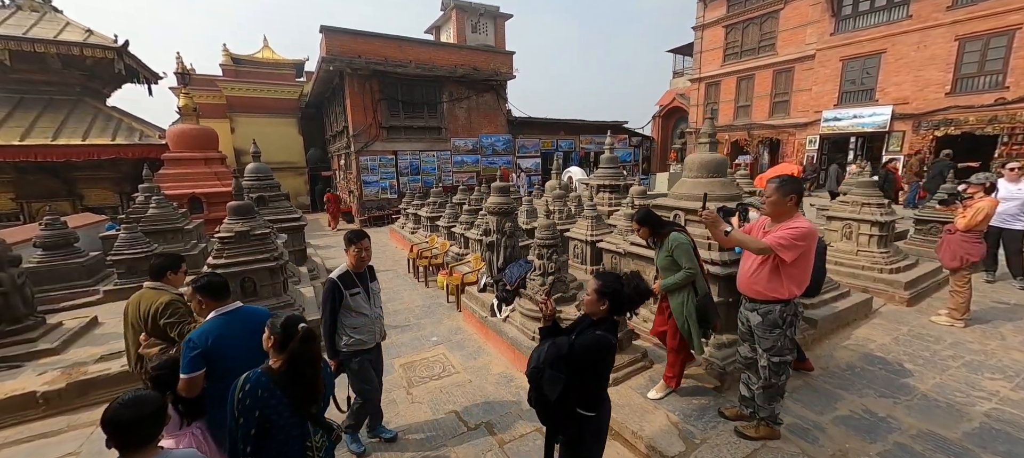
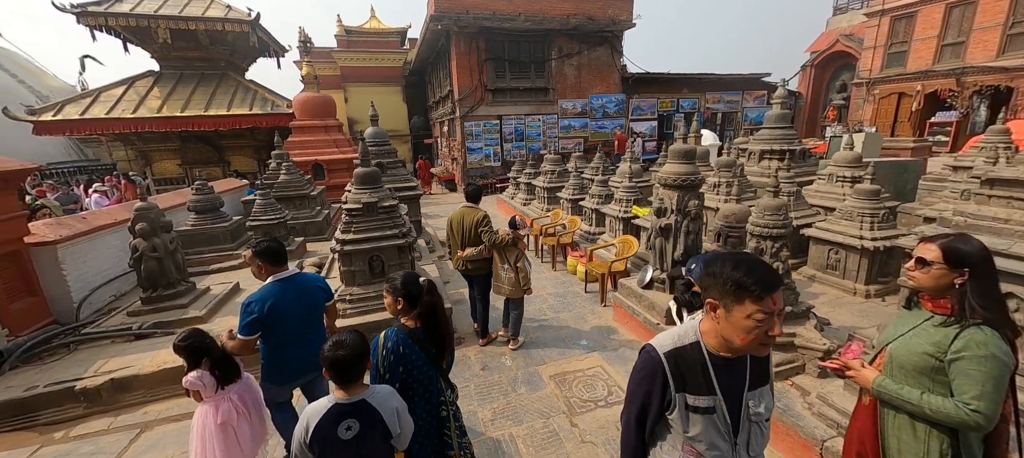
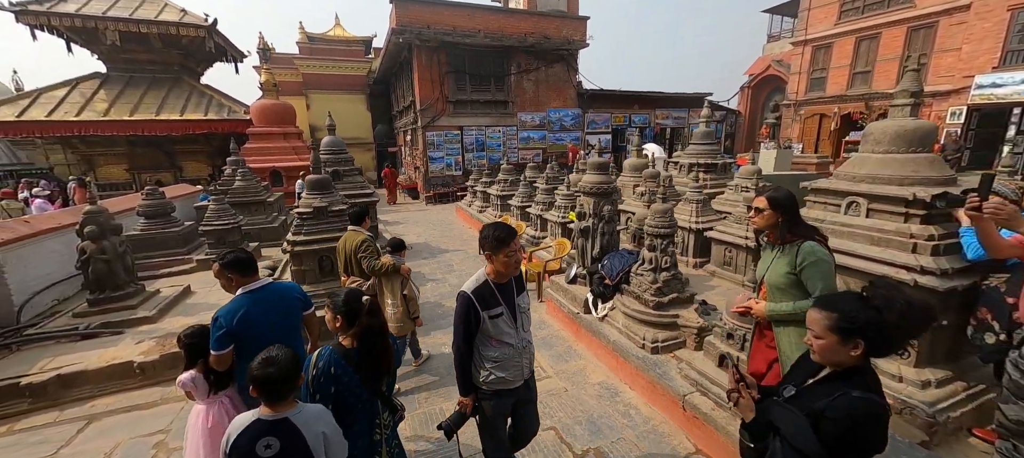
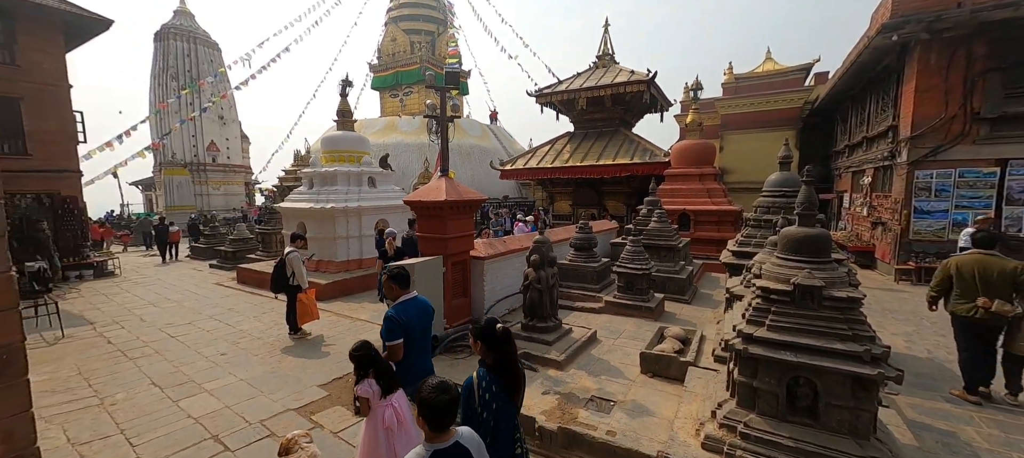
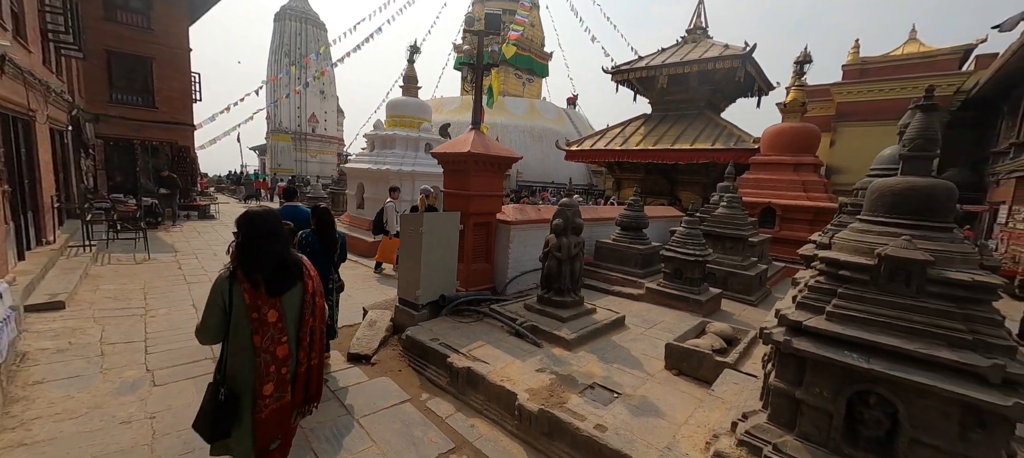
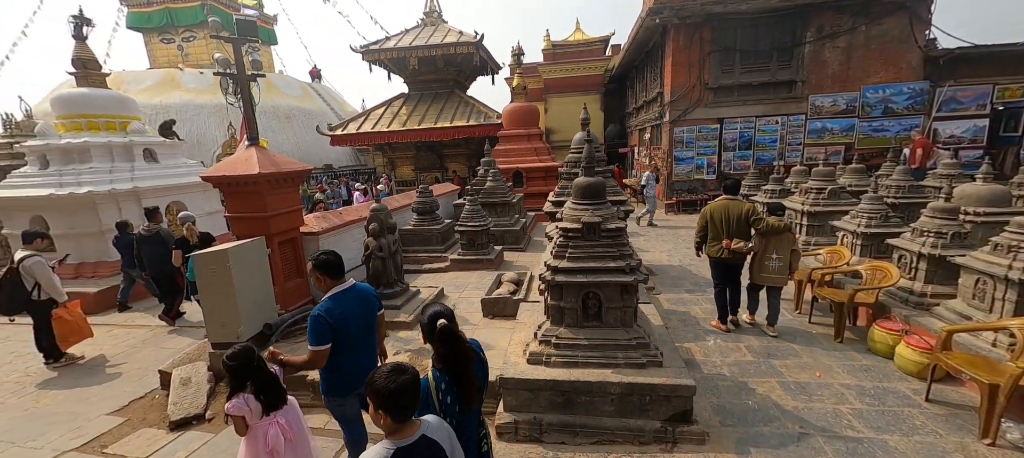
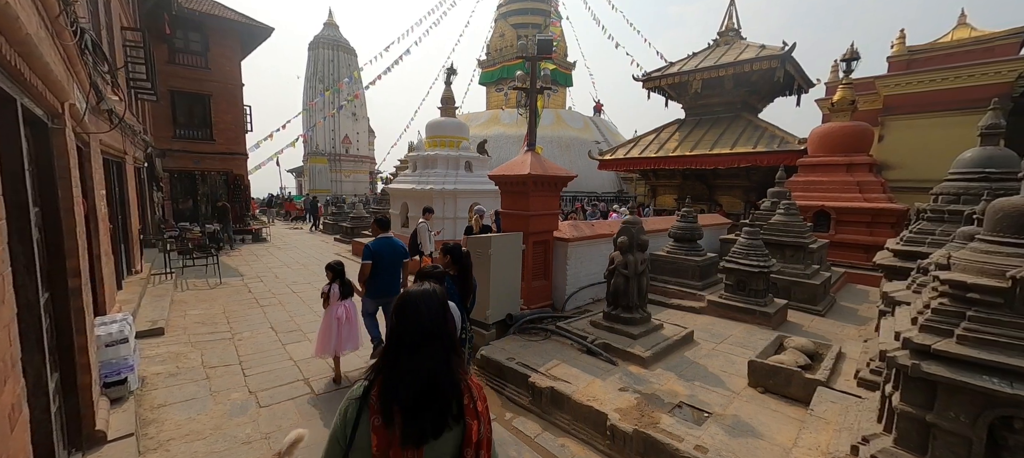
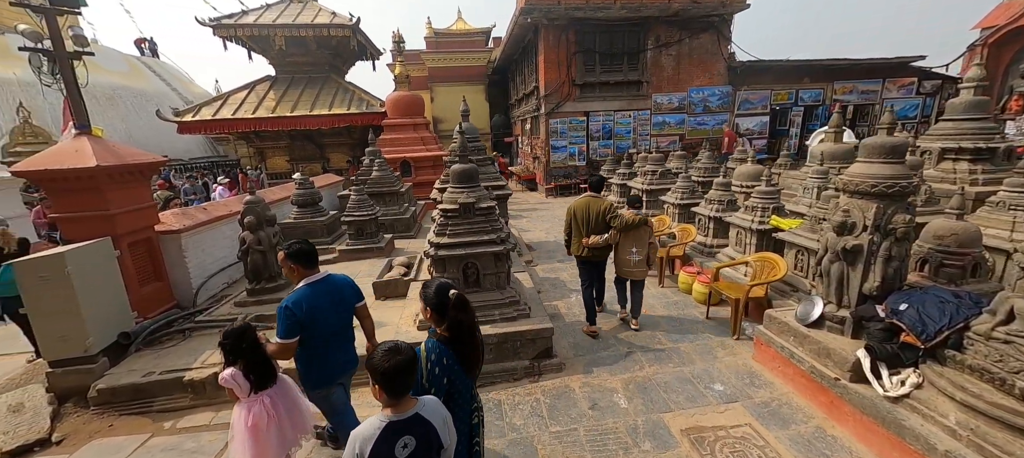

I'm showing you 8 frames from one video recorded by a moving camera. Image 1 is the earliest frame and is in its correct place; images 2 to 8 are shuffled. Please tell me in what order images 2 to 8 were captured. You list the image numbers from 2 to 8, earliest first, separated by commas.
3, 2, 8, 6, 4, 7, 5
